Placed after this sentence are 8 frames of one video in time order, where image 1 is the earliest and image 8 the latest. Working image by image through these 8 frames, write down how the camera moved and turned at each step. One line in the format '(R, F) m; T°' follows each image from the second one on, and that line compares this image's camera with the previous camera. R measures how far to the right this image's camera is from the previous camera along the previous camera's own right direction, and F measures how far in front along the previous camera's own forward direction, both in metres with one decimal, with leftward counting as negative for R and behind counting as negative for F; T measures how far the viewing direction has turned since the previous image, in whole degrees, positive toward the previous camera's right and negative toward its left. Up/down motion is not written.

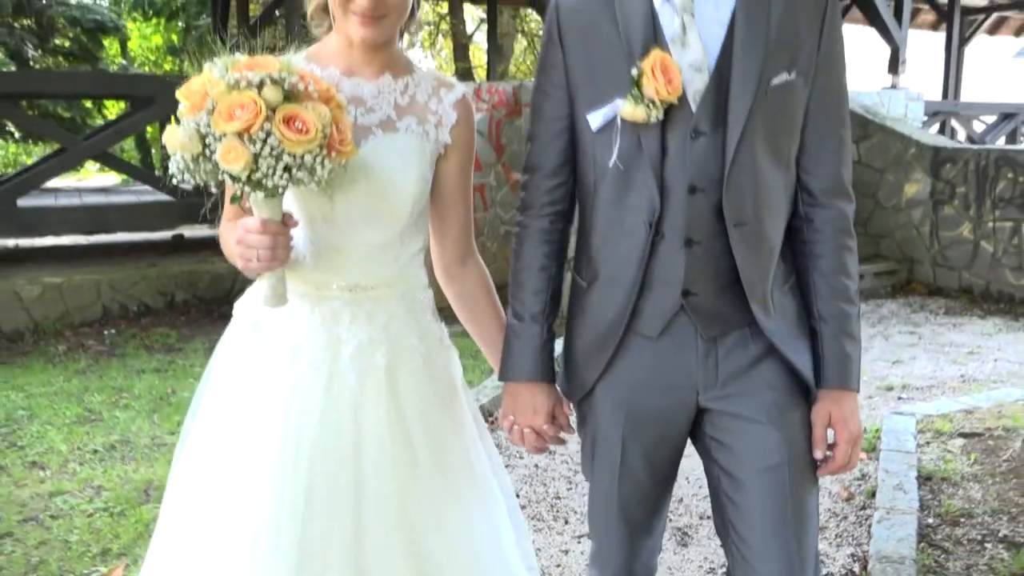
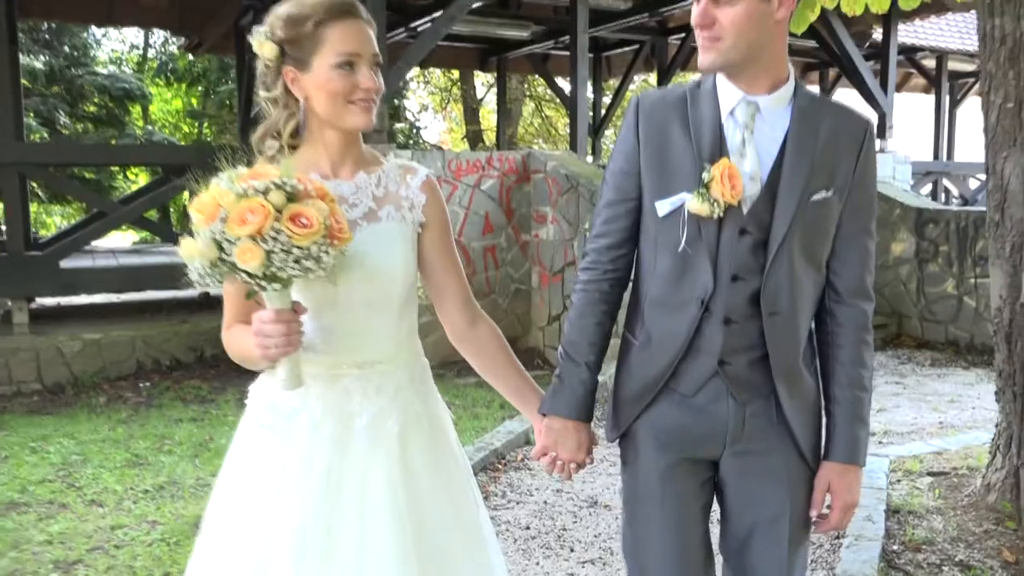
(0.0, -0.4) m; -1°
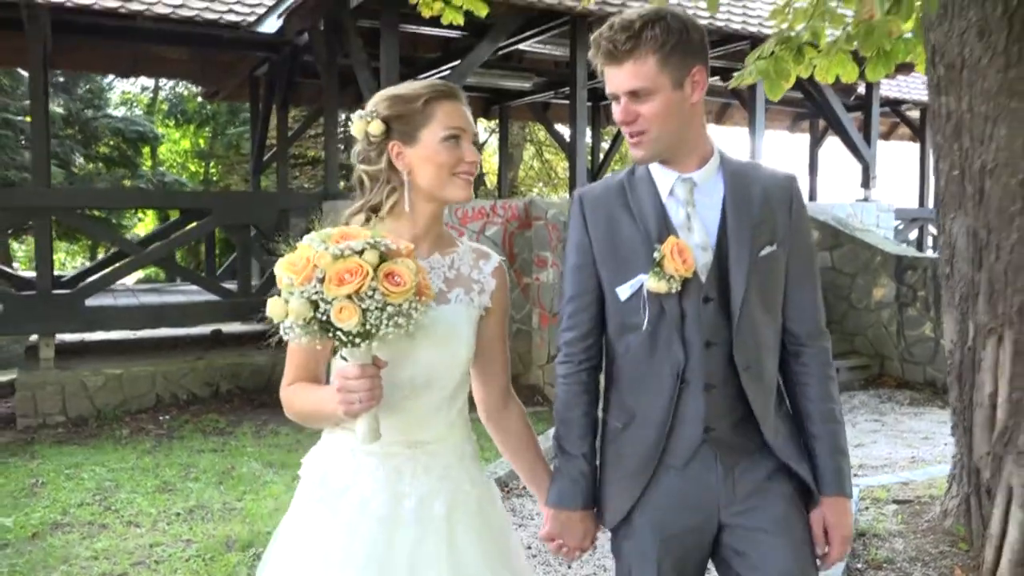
(0.0, -0.4) m; 0°
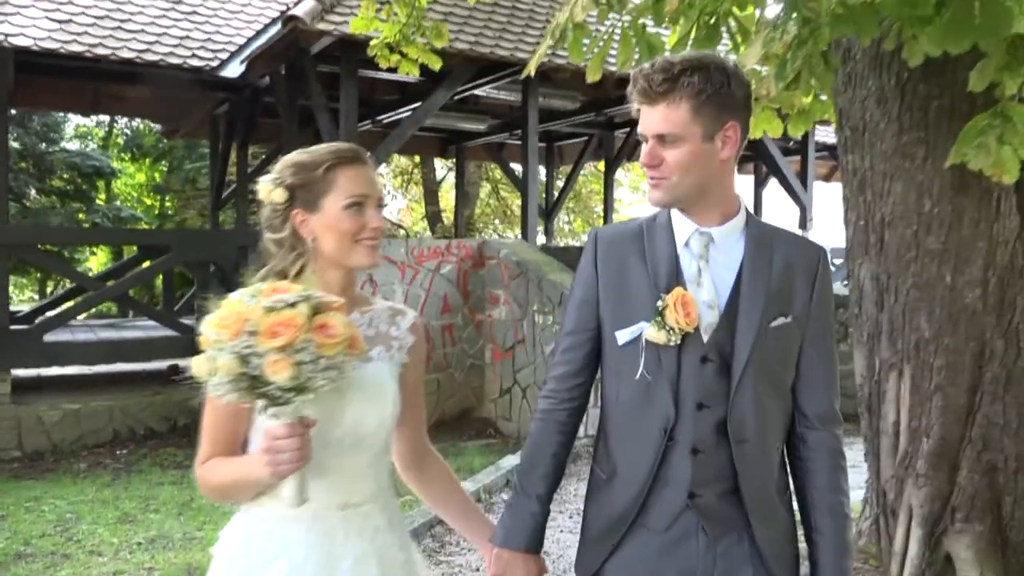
(0.0, -0.3) m; +3°
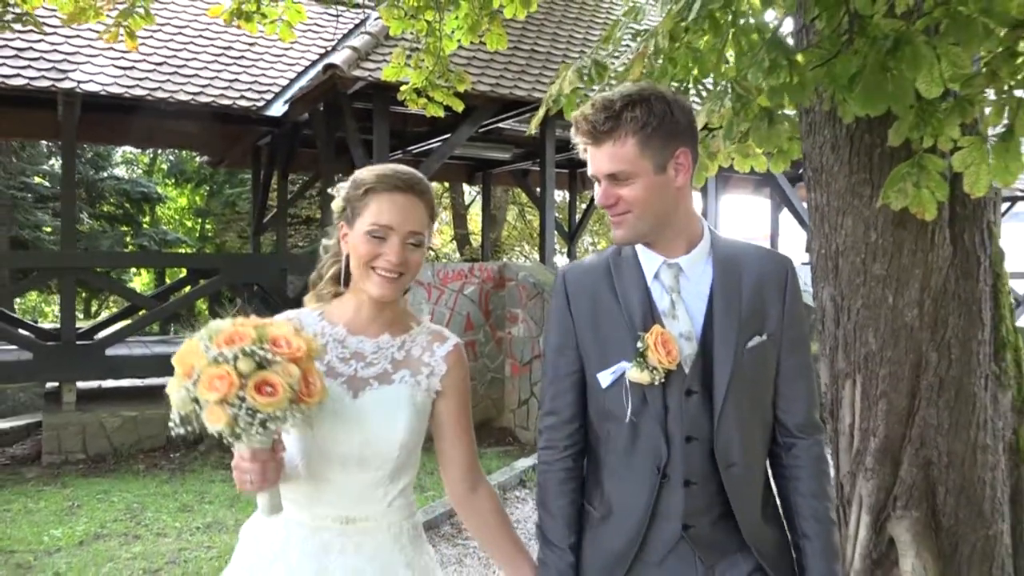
(+0.1, -0.6) m; -2°
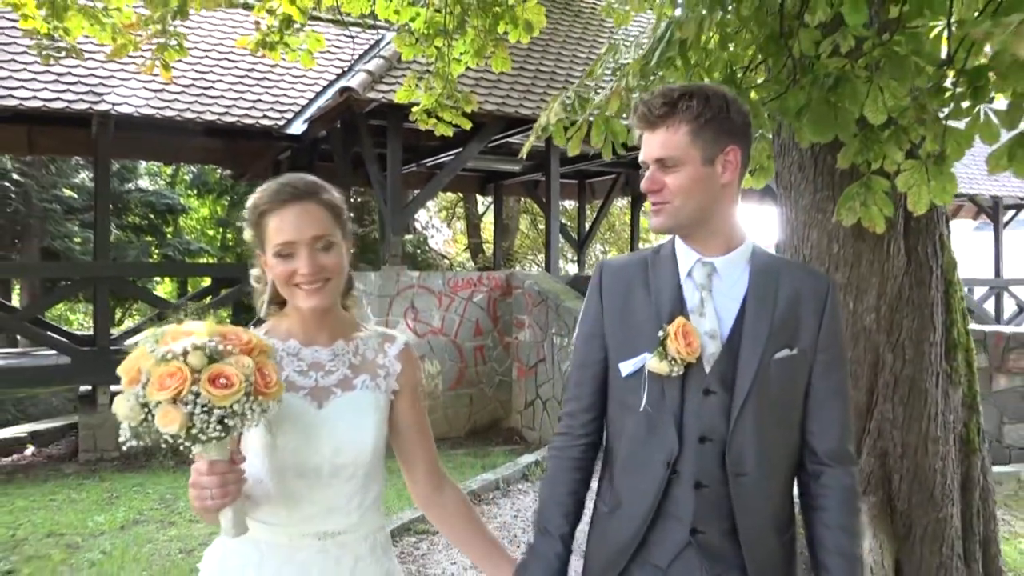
(+0.1, -0.4) m; -1°
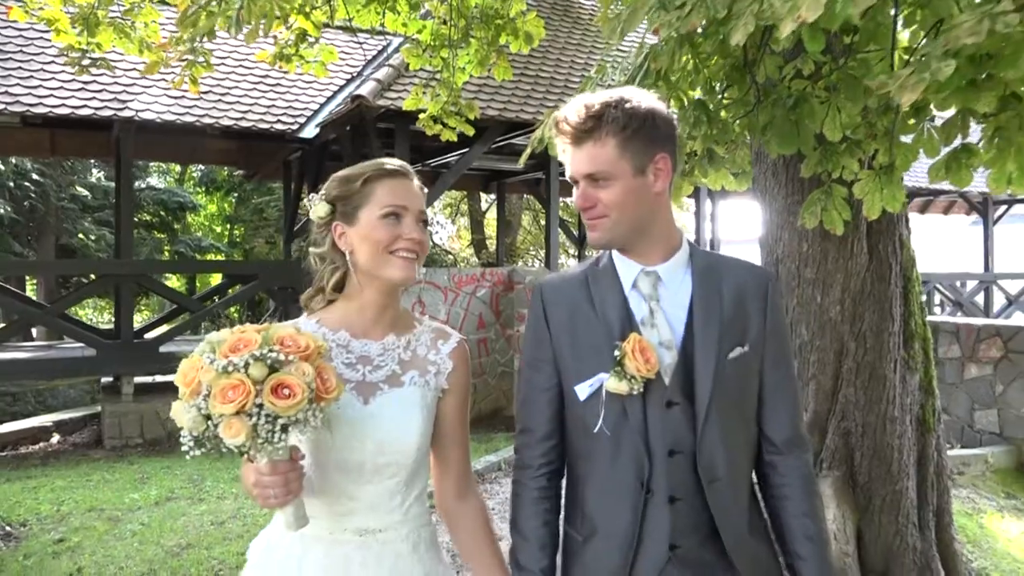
(0.0, -0.4) m; 0°
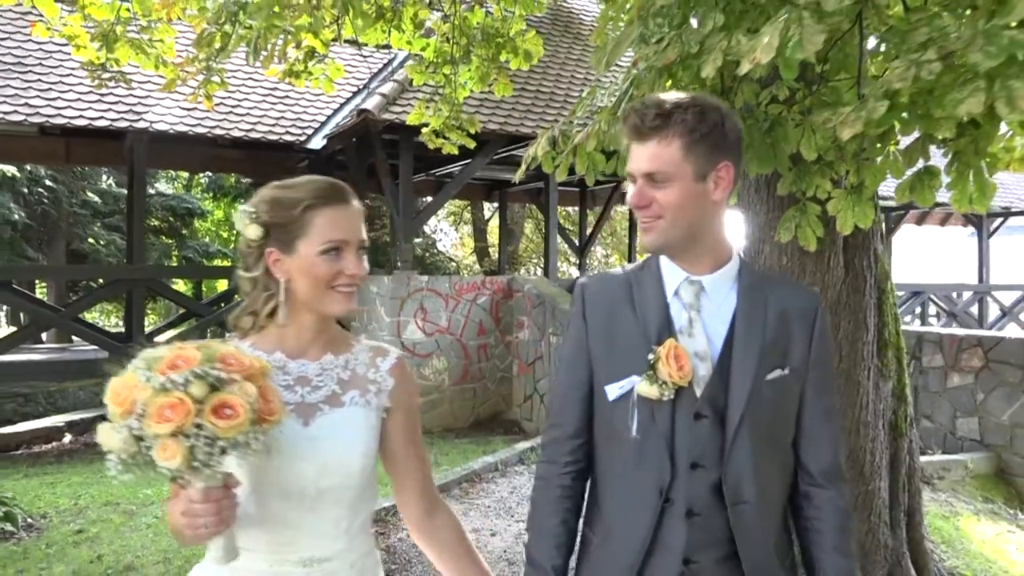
(0.0, -0.3) m; 0°
